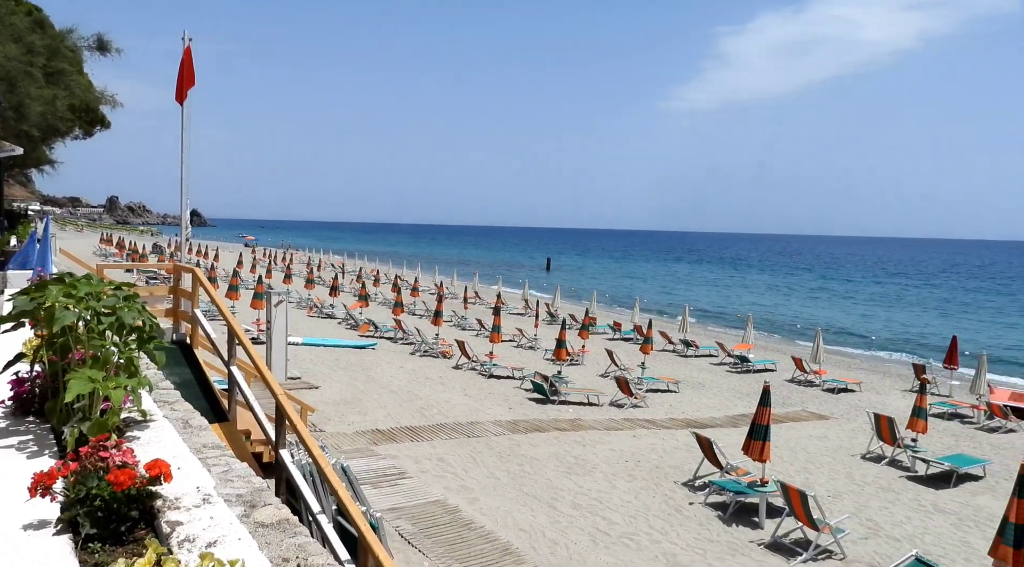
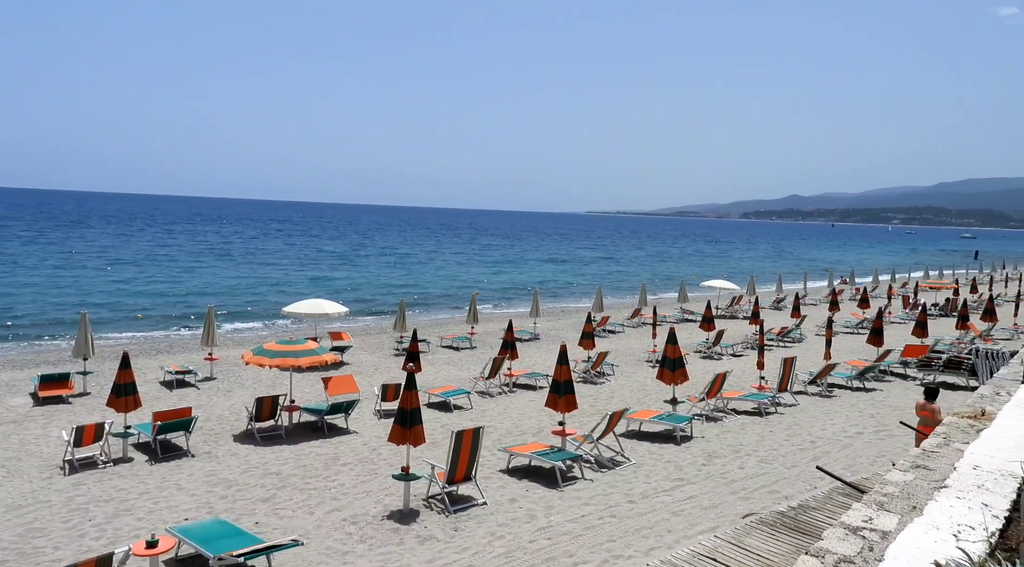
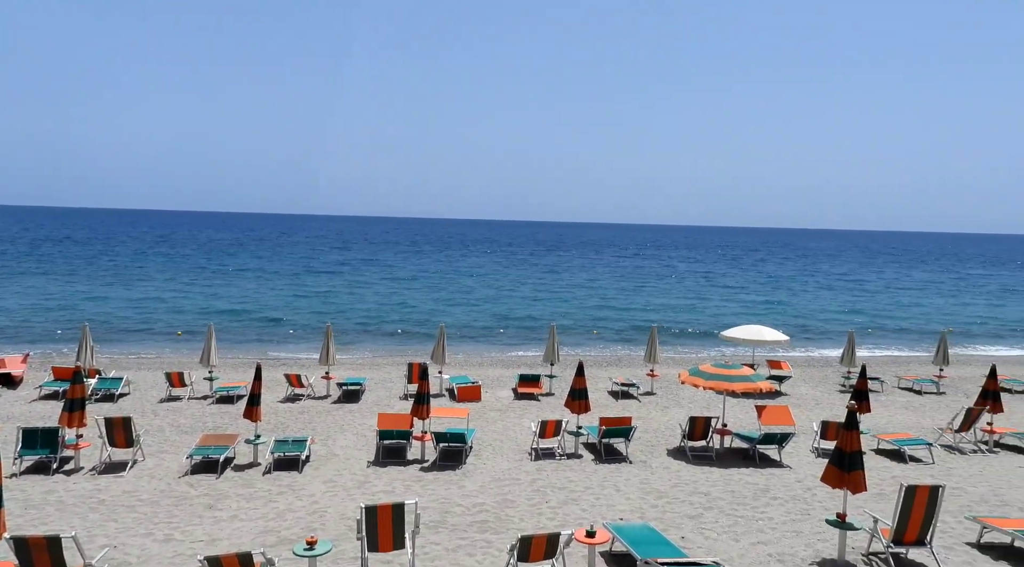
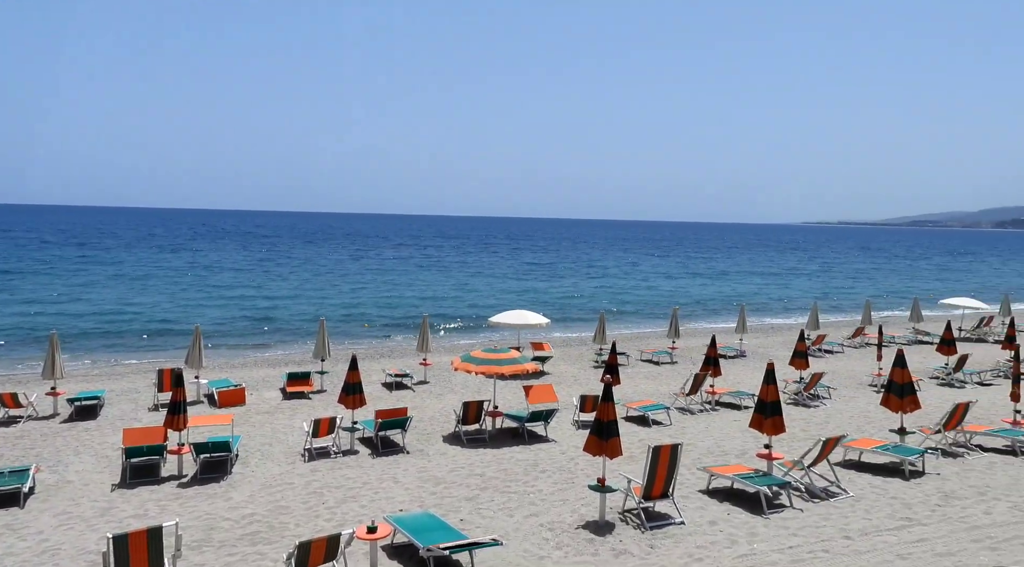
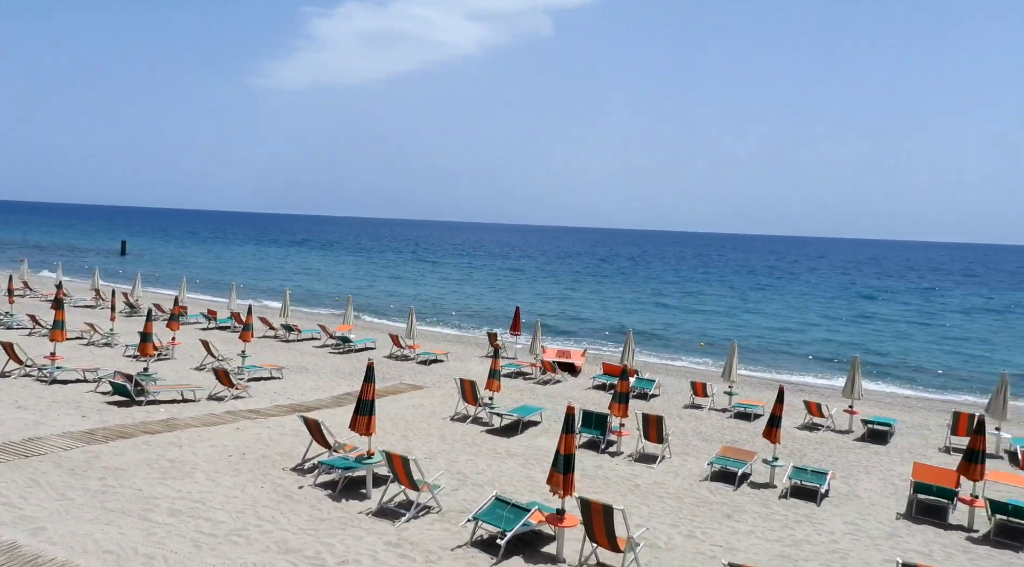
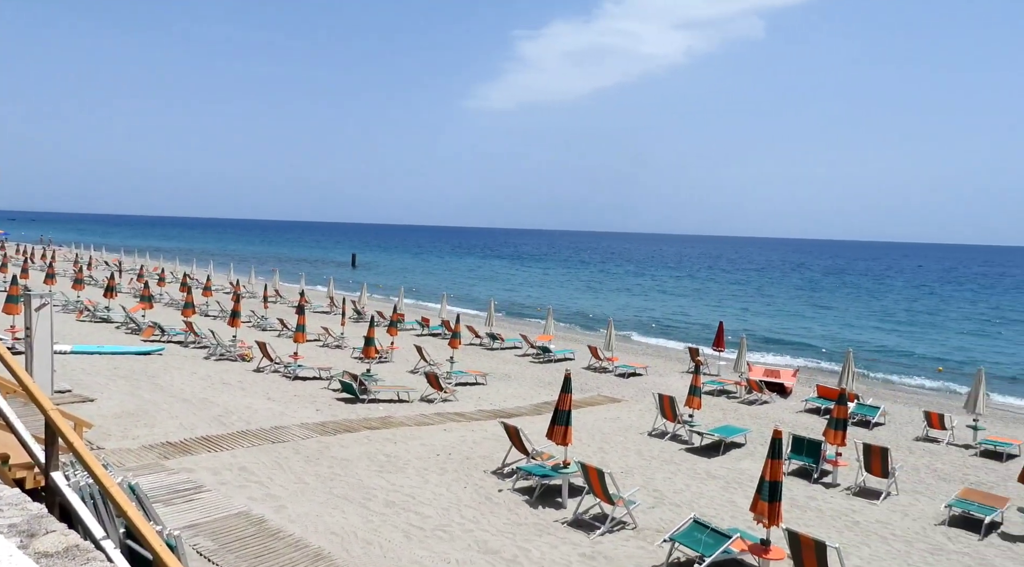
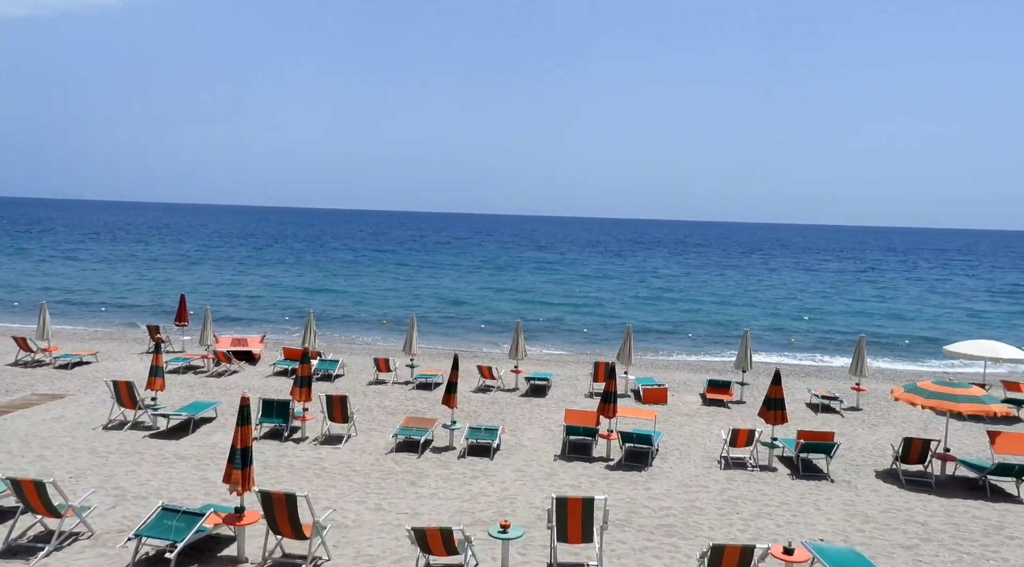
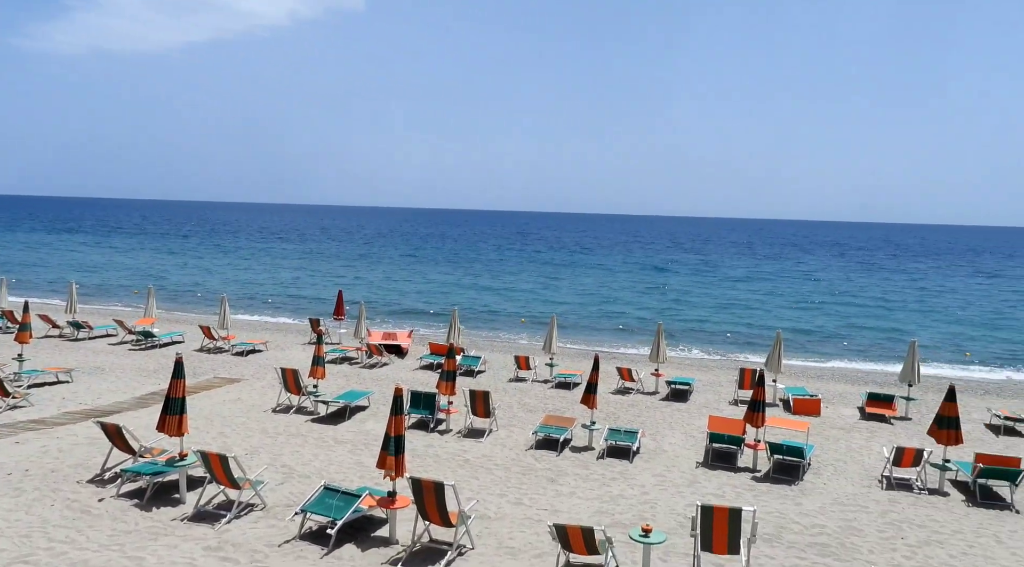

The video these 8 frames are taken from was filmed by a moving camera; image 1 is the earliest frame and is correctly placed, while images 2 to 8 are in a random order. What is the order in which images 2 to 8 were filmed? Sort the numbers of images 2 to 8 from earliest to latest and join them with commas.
6, 5, 8, 7, 3, 4, 2
